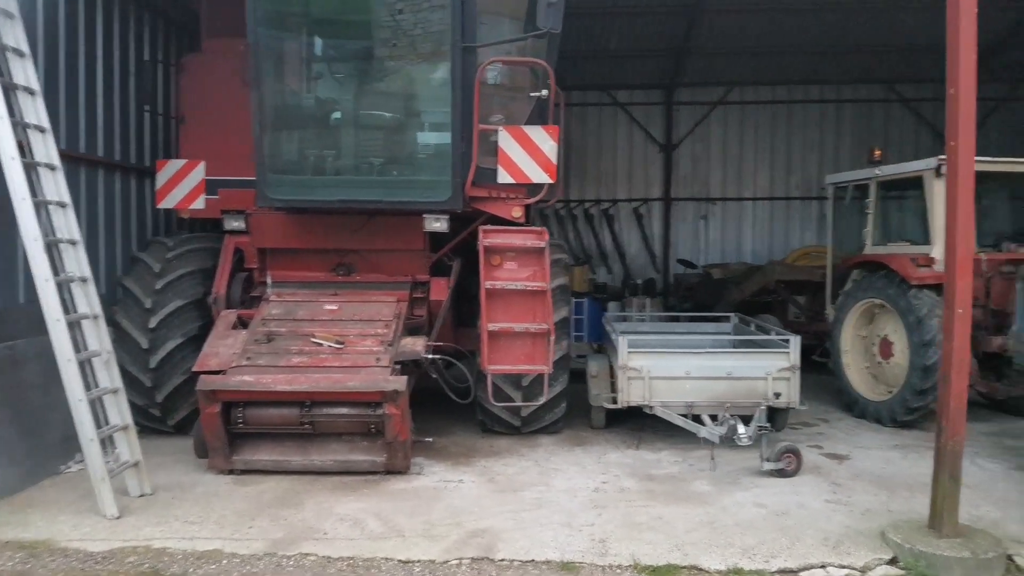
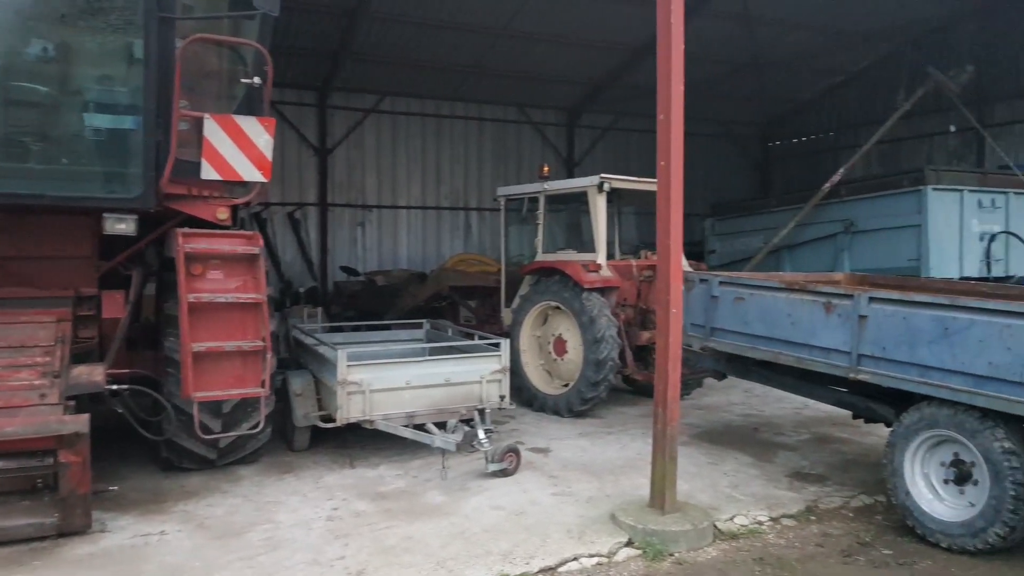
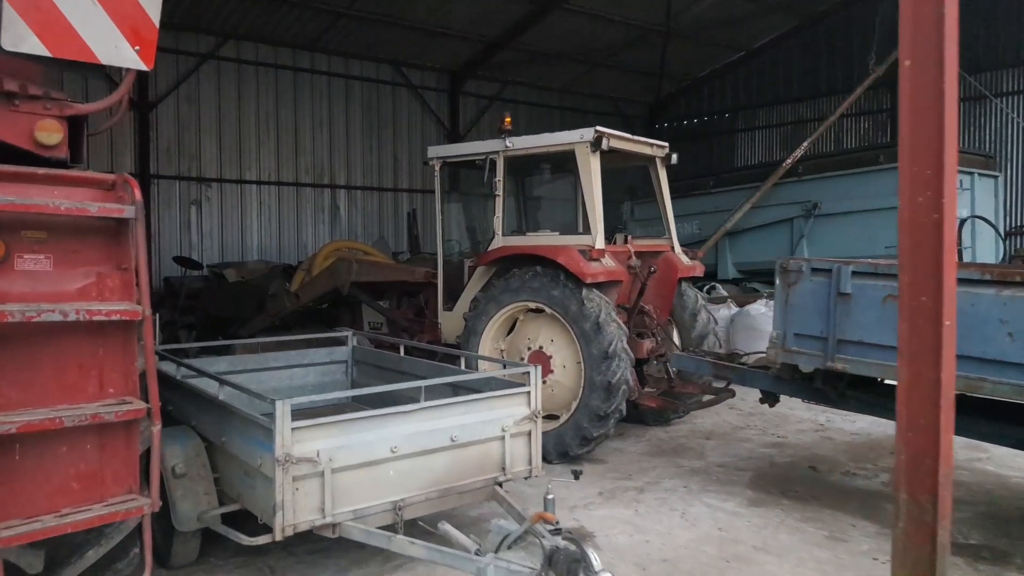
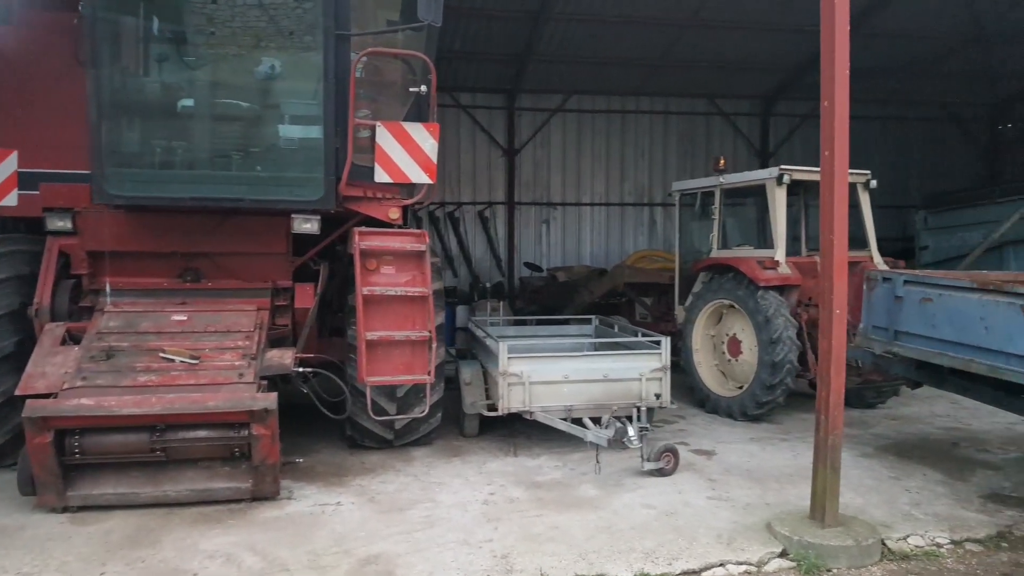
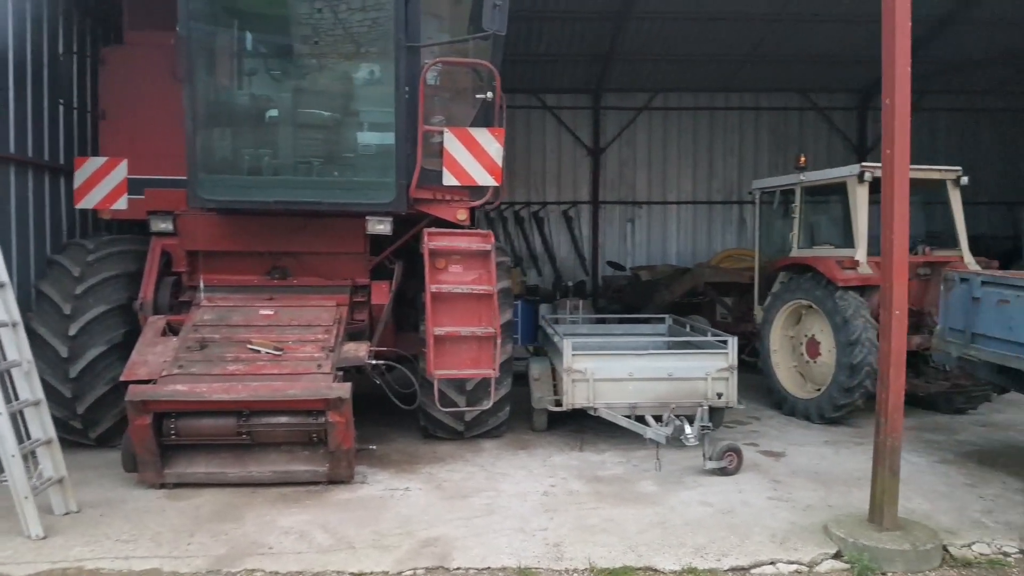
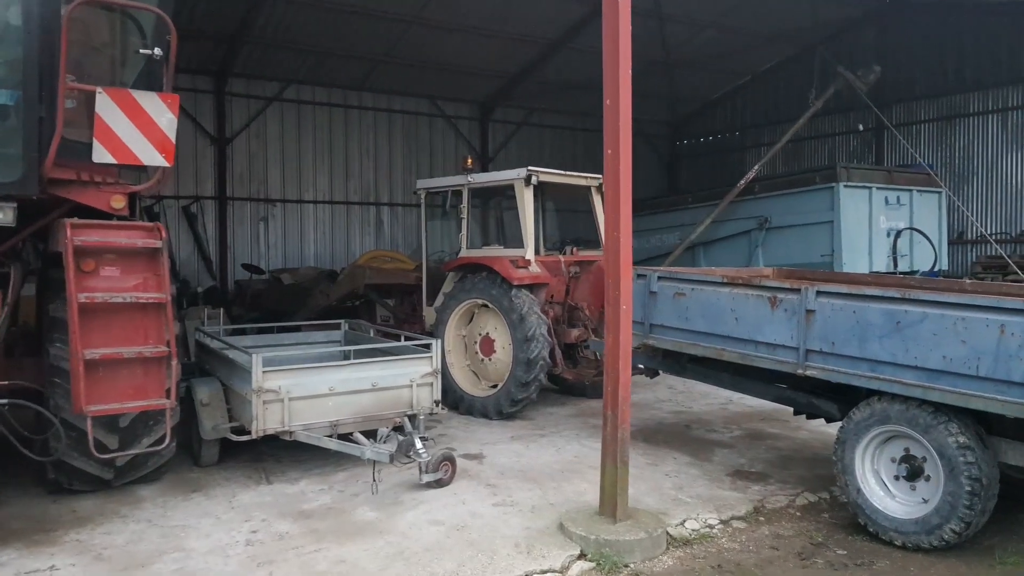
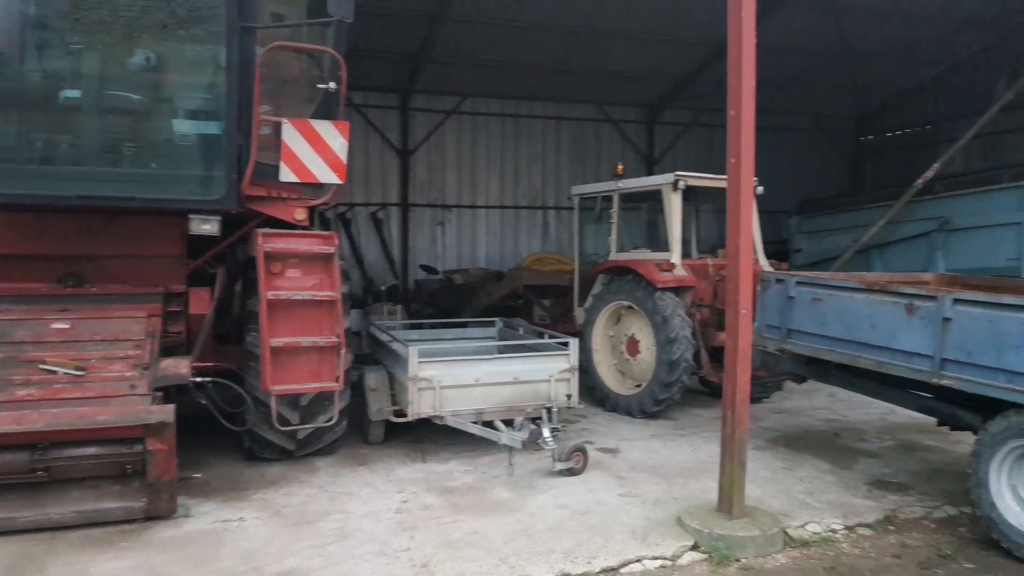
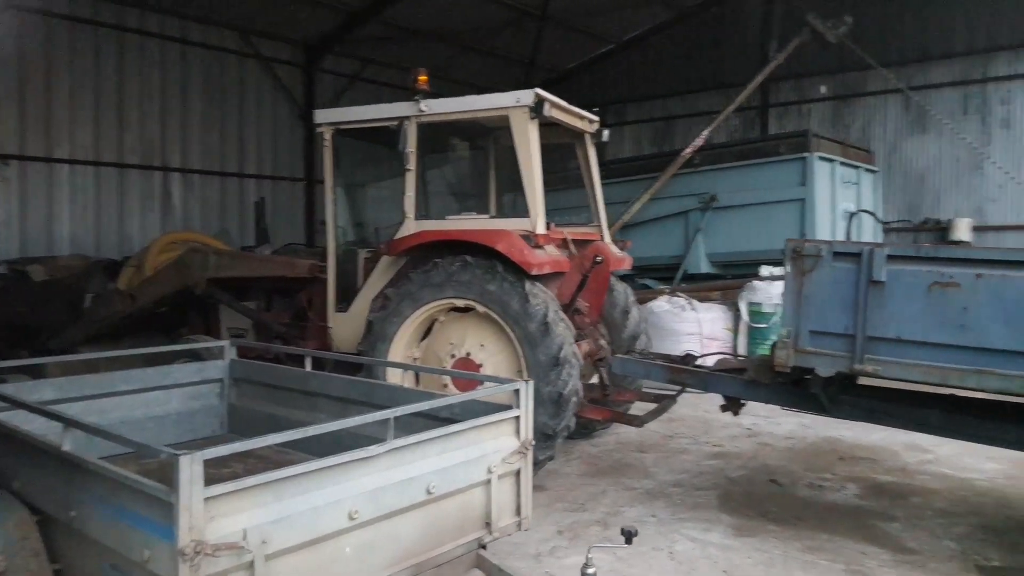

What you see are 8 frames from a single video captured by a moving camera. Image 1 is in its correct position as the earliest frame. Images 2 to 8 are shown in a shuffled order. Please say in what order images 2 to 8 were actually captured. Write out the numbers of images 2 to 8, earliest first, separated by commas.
5, 4, 7, 2, 6, 3, 8
